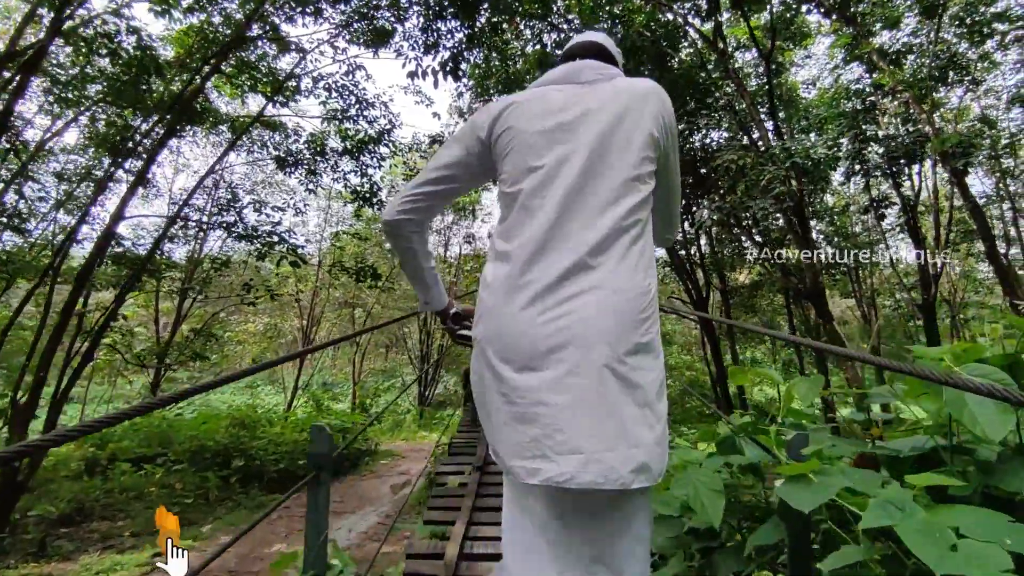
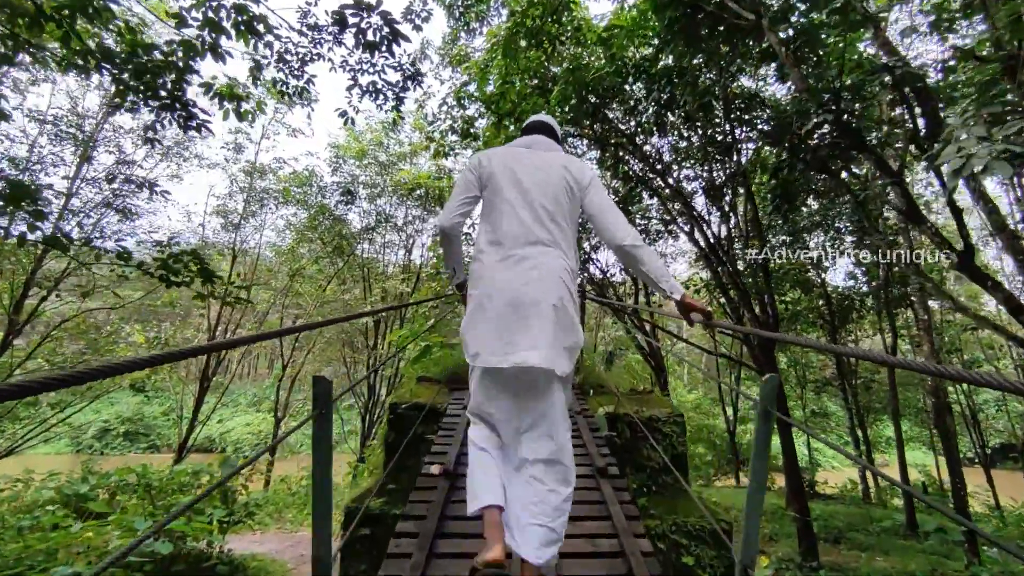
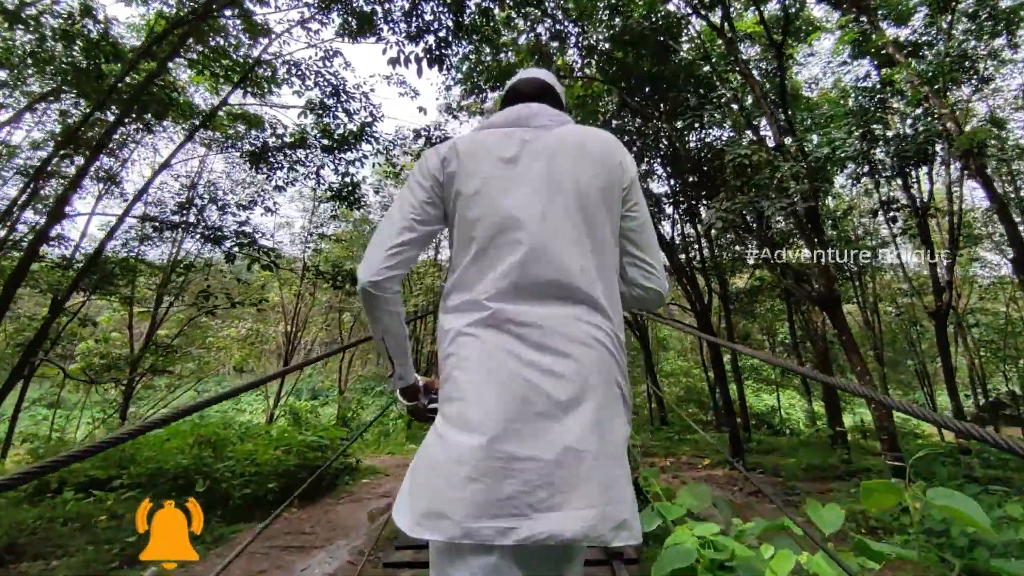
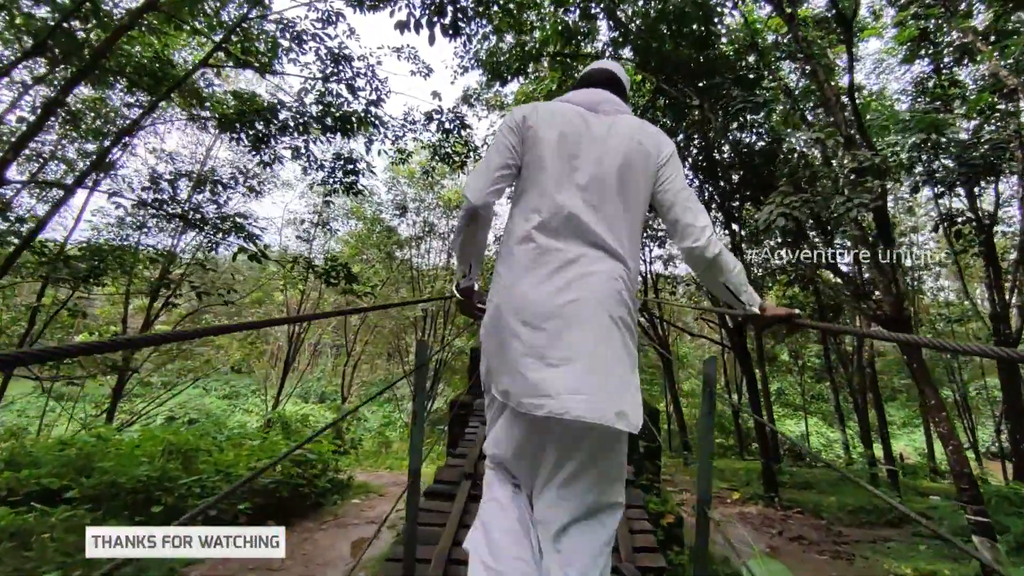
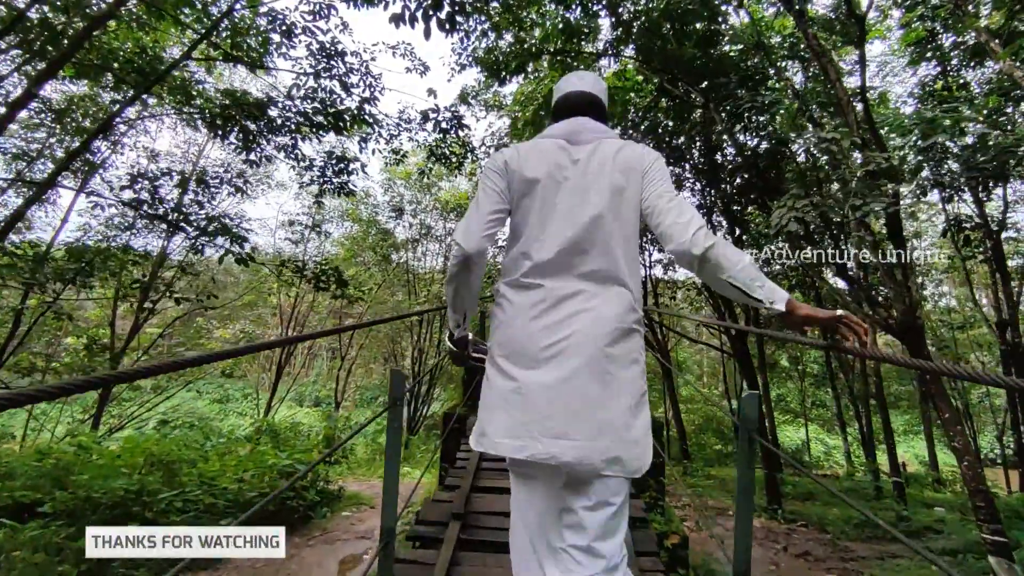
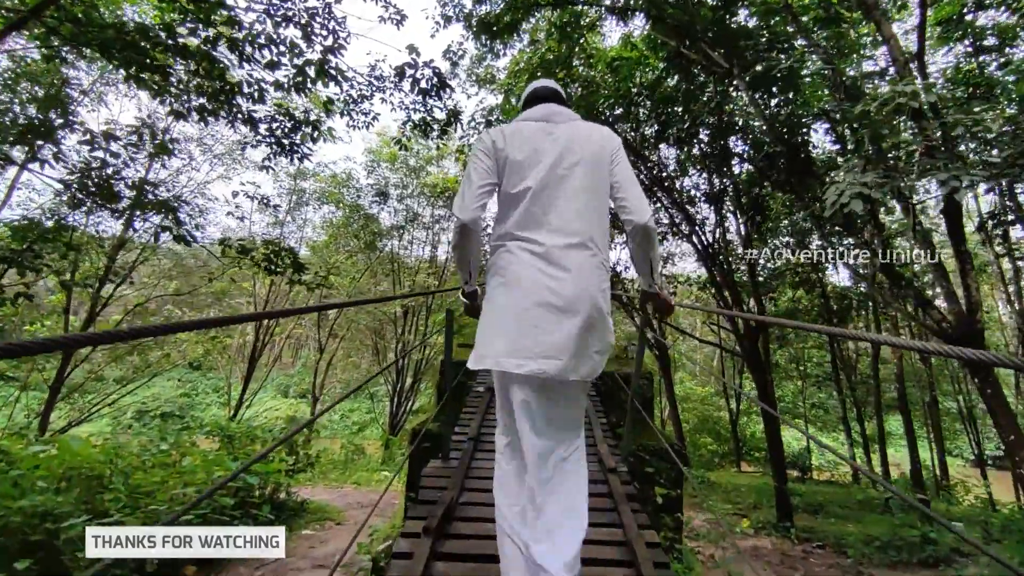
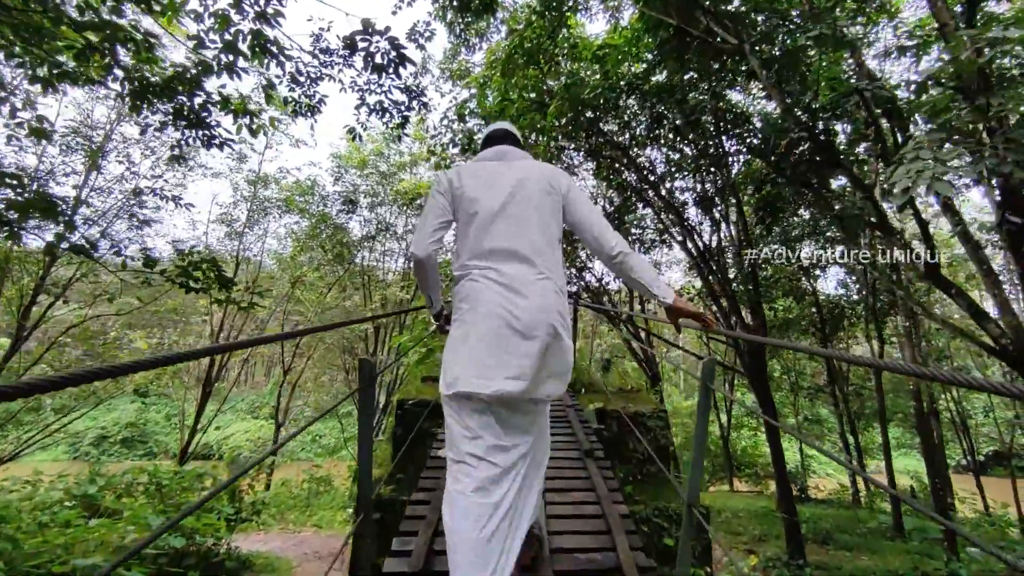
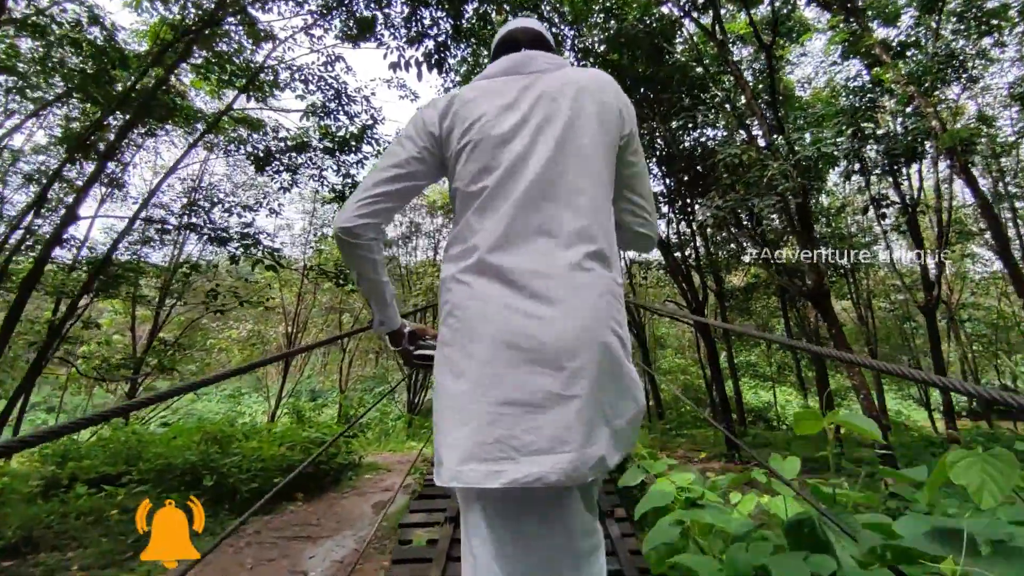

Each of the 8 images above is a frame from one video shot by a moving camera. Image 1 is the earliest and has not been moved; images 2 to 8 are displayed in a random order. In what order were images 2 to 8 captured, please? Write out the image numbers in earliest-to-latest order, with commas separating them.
8, 3, 4, 5, 6, 7, 2
